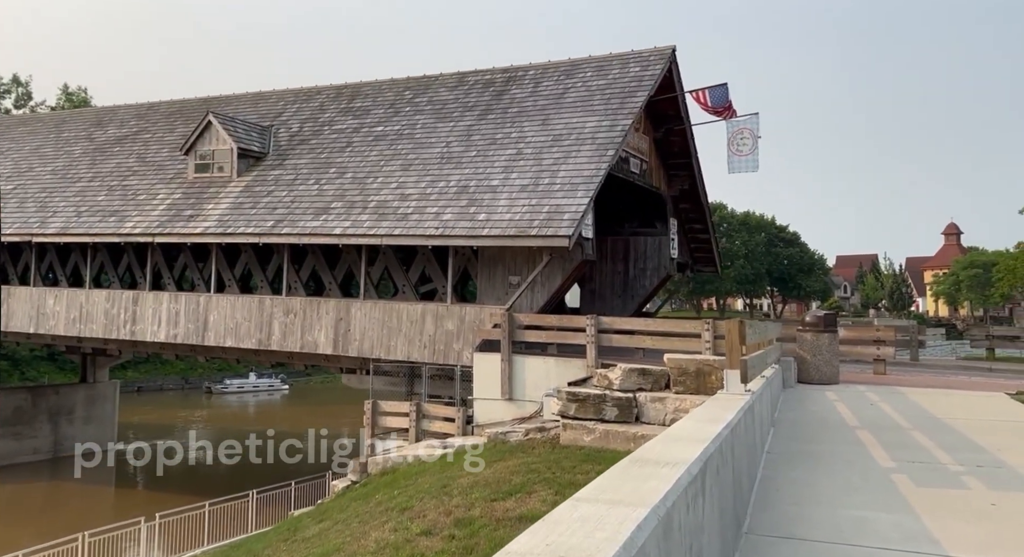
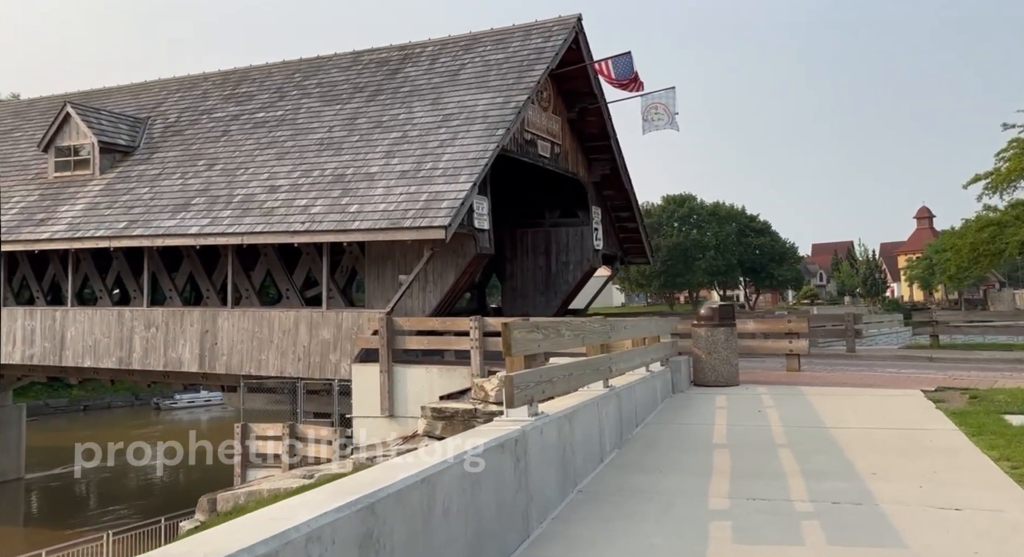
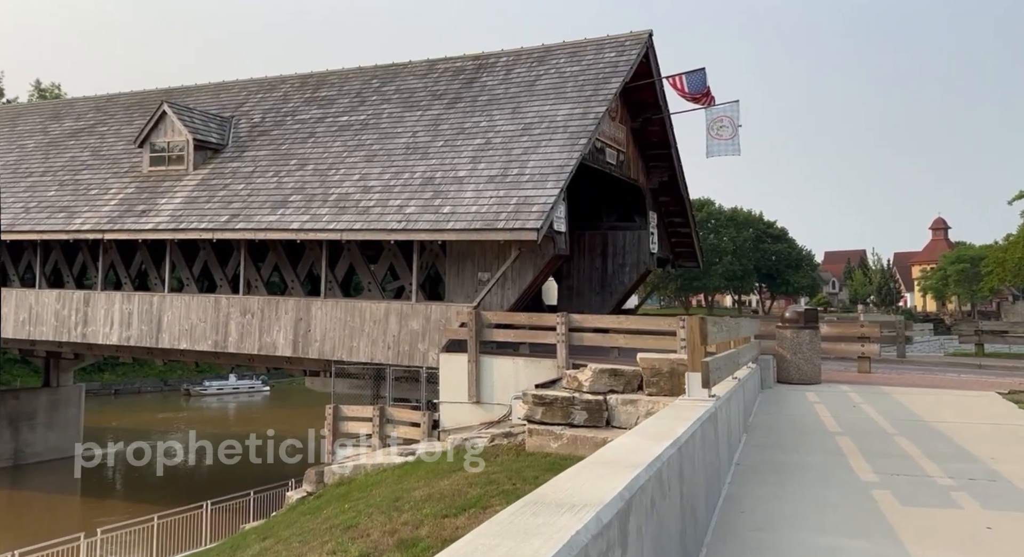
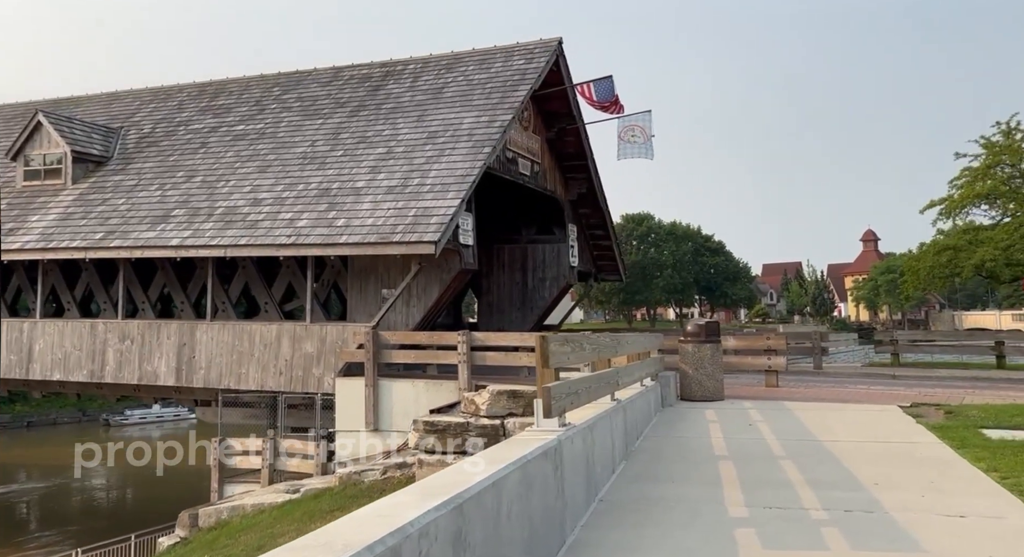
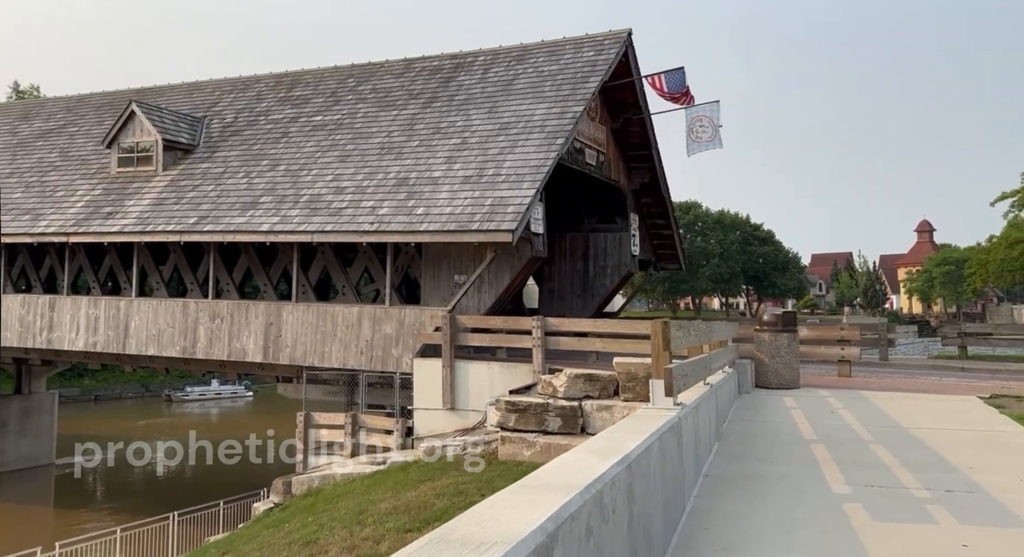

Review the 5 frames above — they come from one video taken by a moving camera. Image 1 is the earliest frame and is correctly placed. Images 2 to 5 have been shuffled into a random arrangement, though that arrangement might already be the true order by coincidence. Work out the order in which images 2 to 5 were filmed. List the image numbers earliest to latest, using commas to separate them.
3, 5, 4, 2
